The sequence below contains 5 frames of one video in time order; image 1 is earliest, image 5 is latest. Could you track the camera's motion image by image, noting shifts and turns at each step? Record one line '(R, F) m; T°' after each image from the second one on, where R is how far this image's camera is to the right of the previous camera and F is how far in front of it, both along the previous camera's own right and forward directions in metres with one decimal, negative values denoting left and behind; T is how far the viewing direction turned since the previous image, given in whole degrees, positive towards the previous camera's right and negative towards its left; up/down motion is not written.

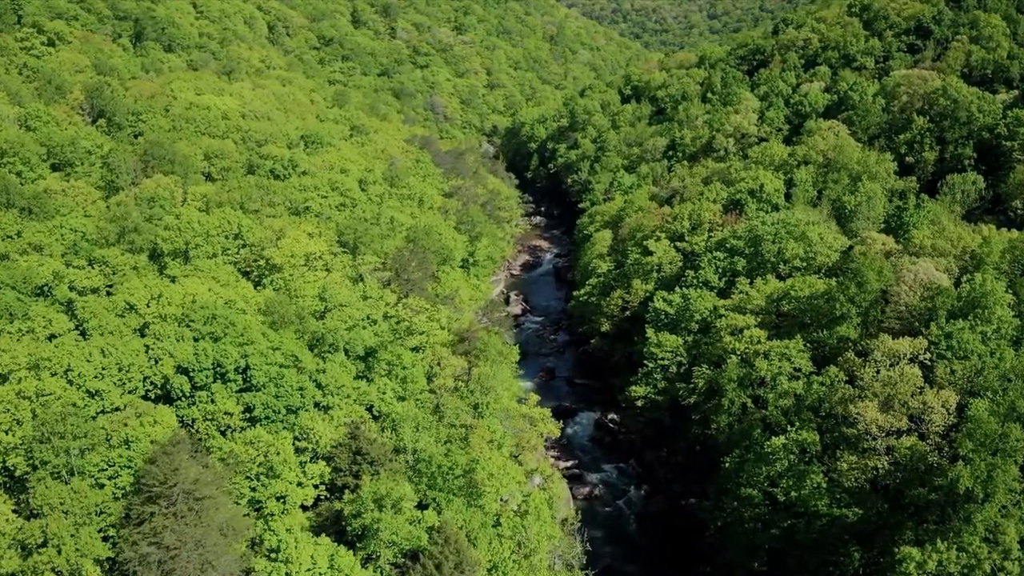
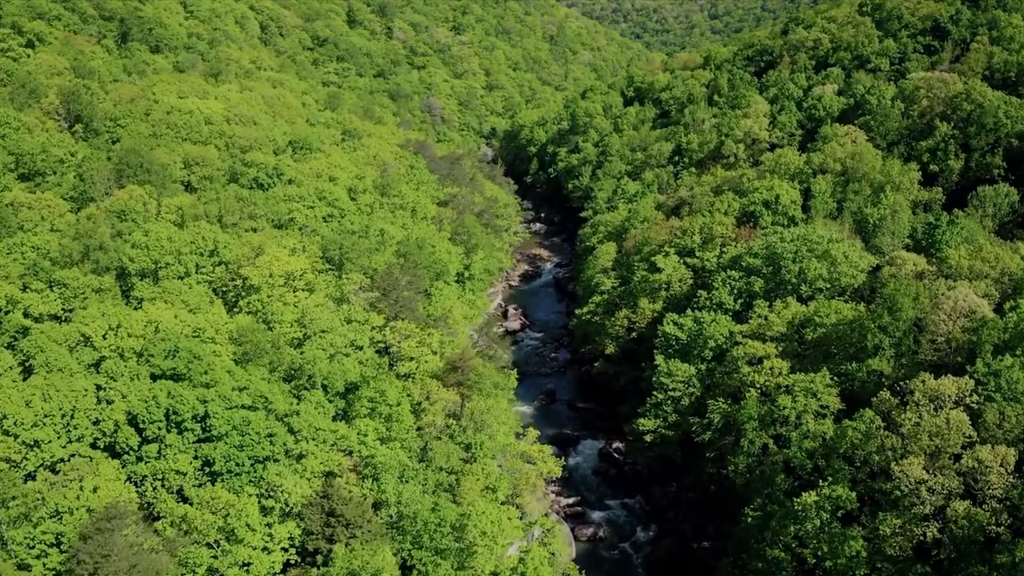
(+0.2, +4.7) m; 0°
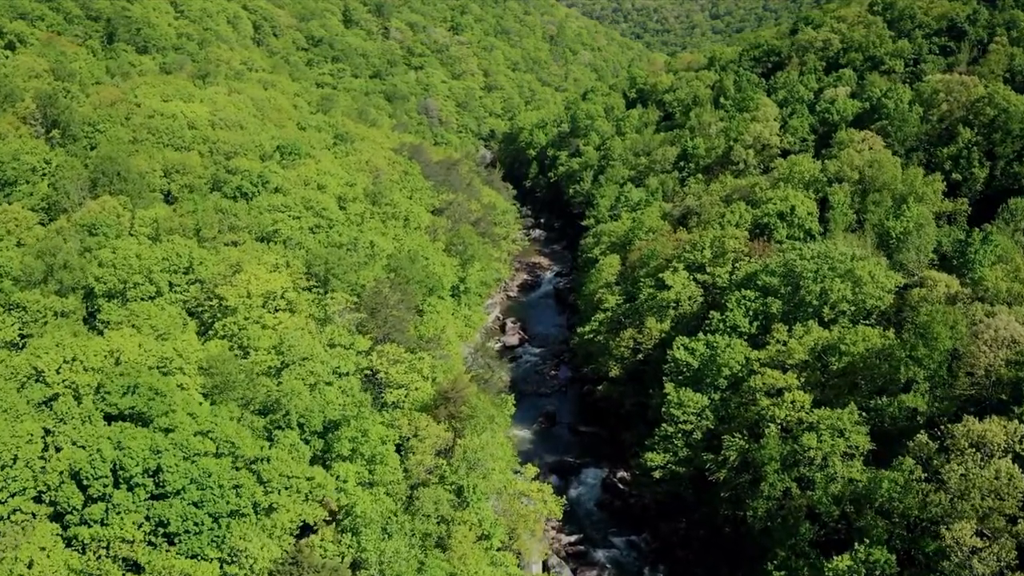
(+0.2, +4.1) m; 0°
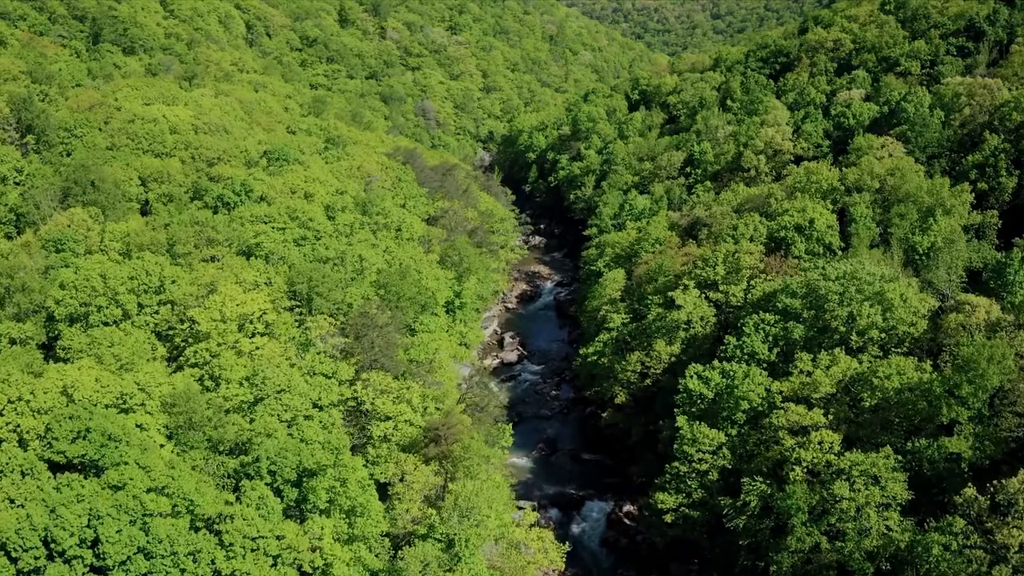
(+0.1, +4.2) m; 0°
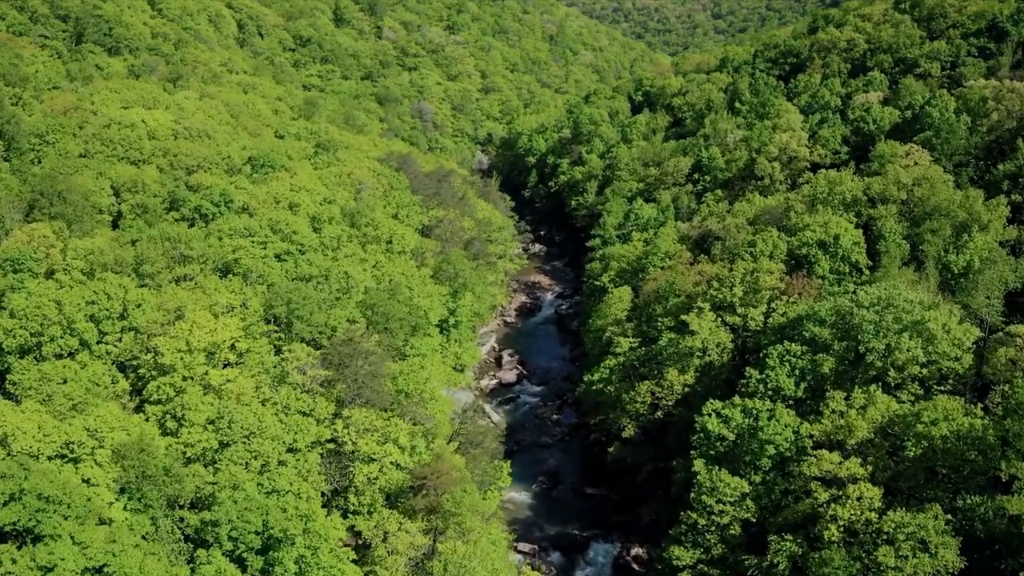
(+0.1, +4.5) m; 0°
